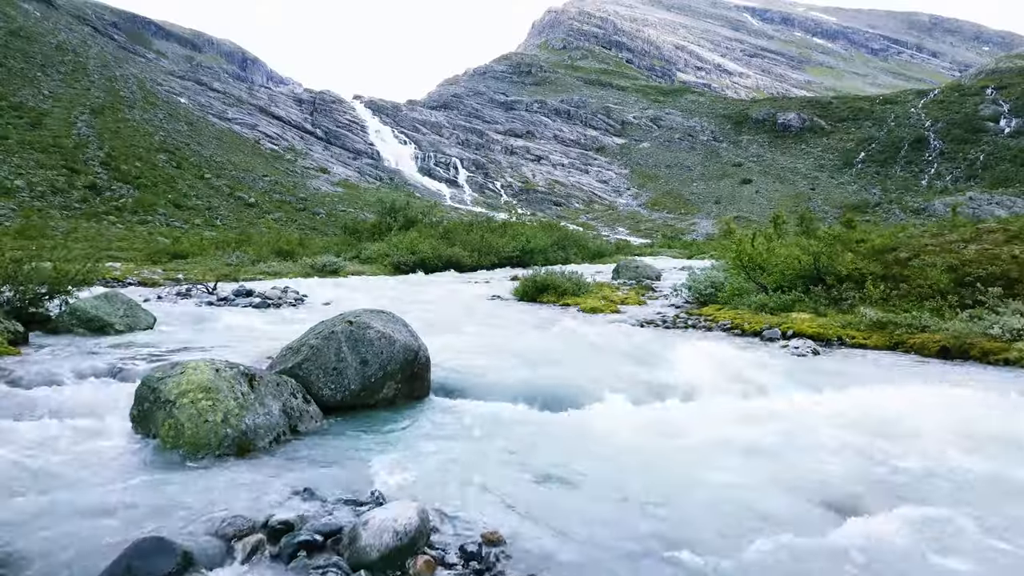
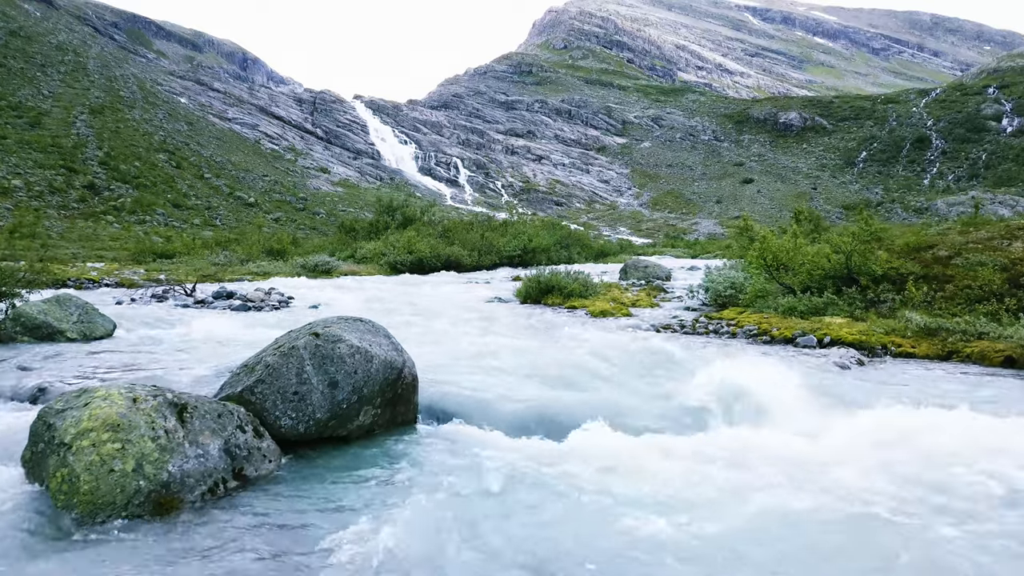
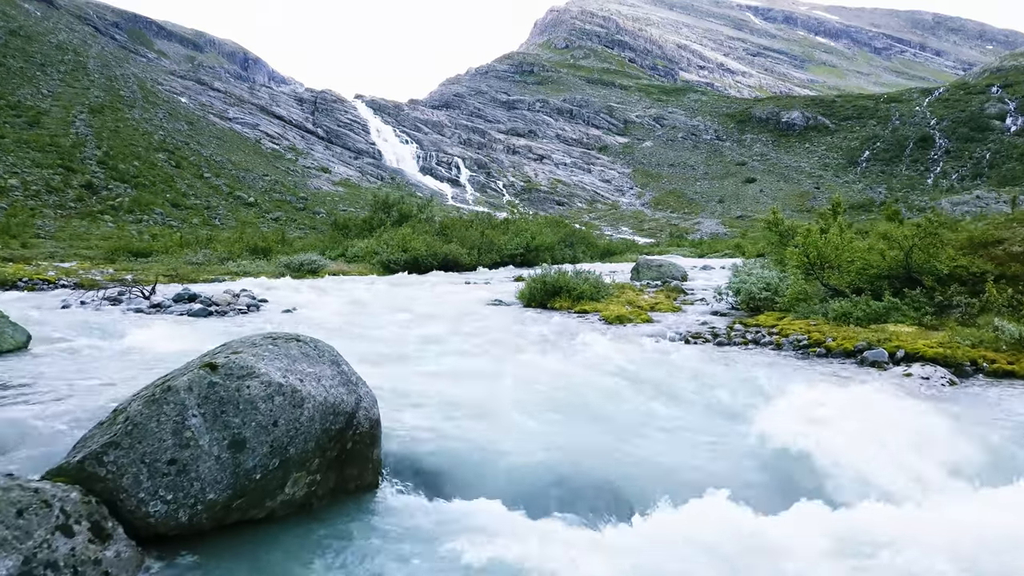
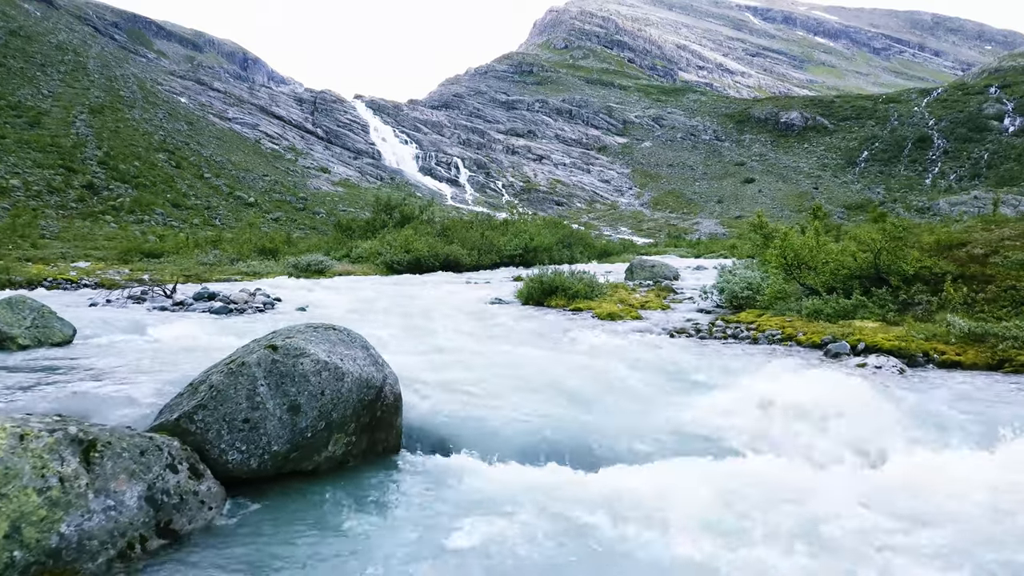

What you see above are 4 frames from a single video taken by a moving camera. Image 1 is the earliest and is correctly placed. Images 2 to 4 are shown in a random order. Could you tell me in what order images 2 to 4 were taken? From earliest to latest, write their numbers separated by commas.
2, 4, 3
